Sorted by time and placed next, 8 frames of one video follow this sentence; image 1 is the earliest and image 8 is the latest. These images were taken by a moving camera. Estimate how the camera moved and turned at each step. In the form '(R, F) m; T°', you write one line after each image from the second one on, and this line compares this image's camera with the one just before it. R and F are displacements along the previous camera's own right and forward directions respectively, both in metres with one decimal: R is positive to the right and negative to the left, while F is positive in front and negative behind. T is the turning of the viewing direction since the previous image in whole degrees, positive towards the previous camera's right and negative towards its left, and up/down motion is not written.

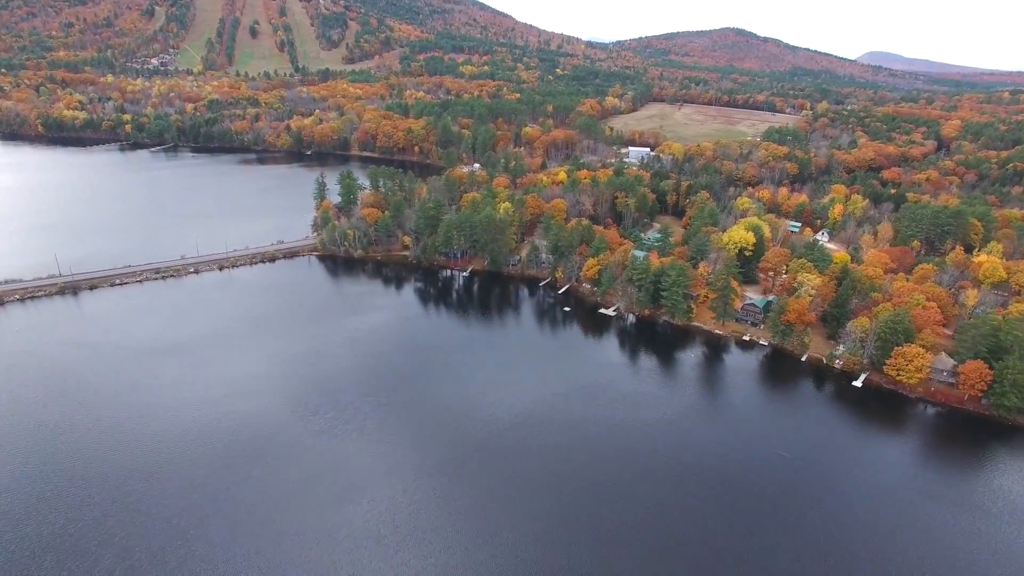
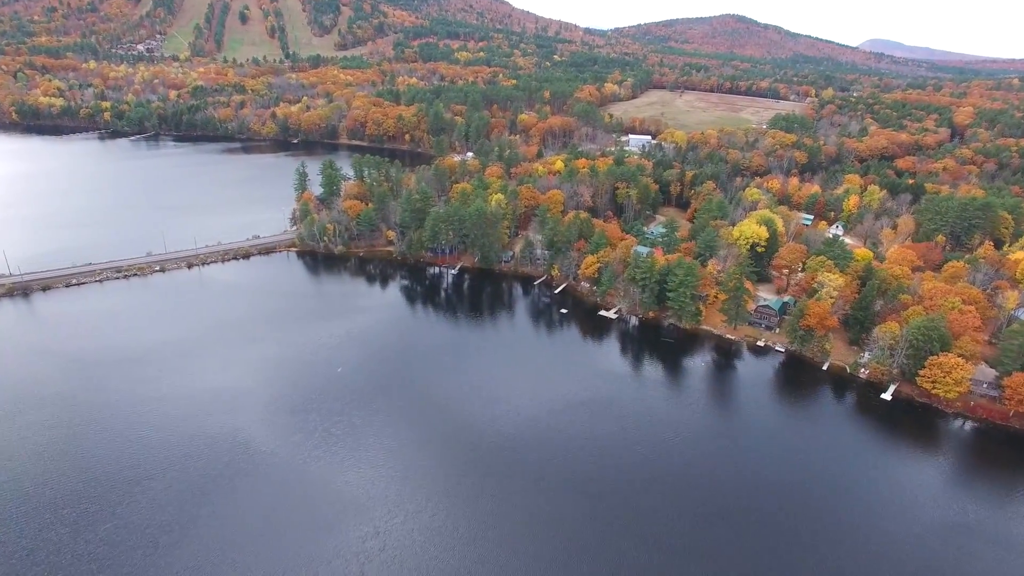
(+0.7, +6.5) m; 0°
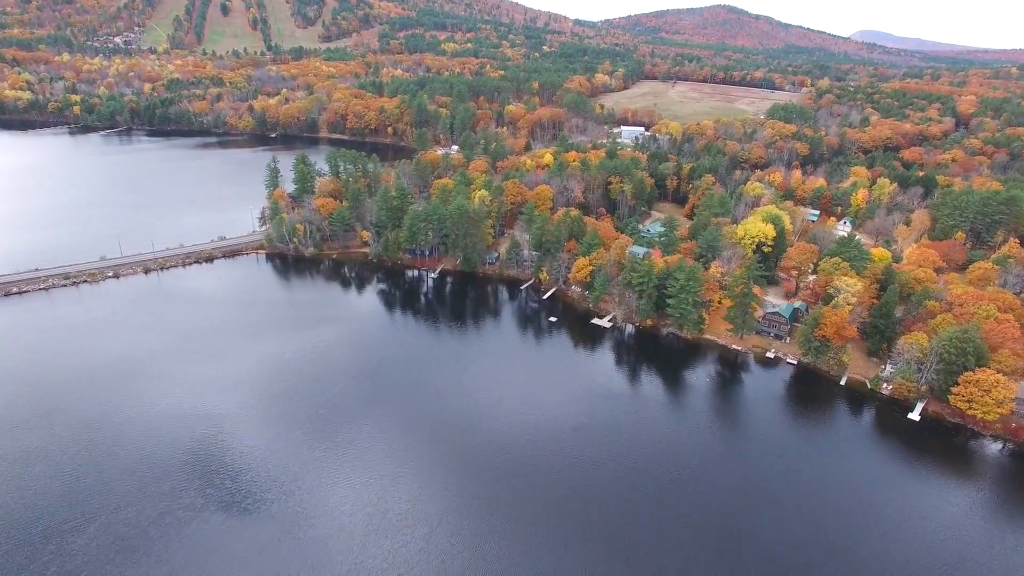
(+1.0, +6.6) m; +1°
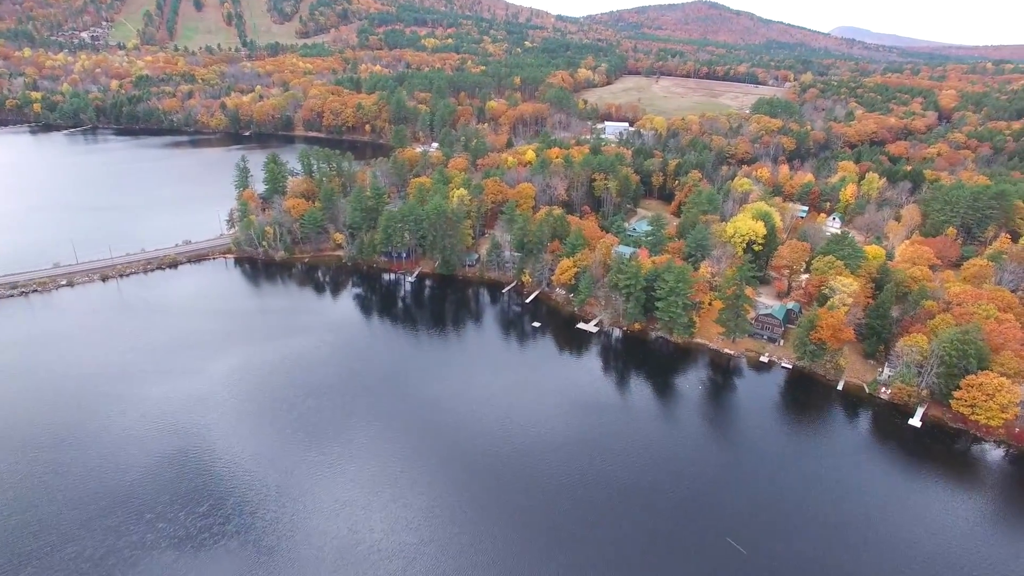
(+0.5, +3.3) m; +1°
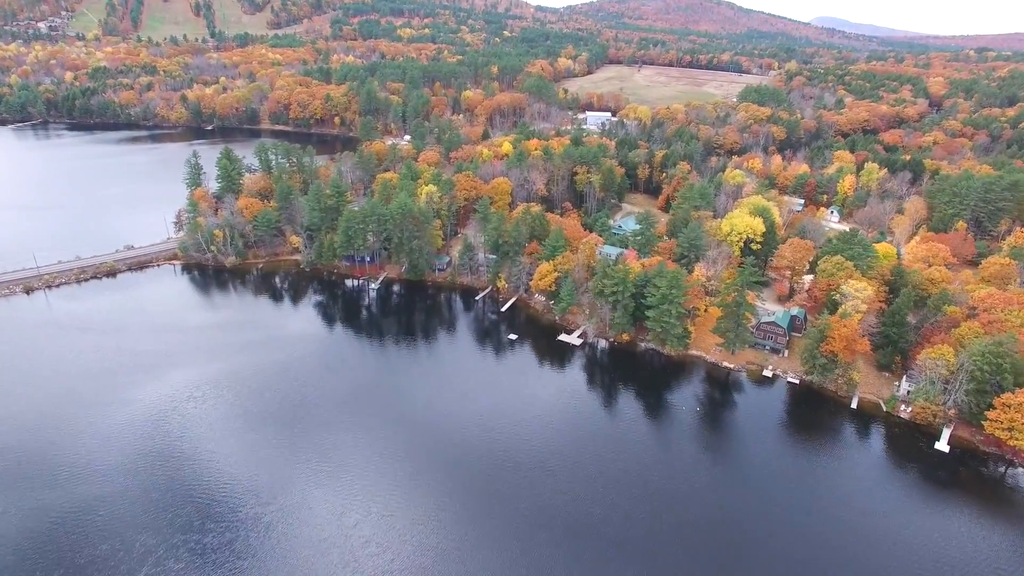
(+1.2, +6.7) m; +2°
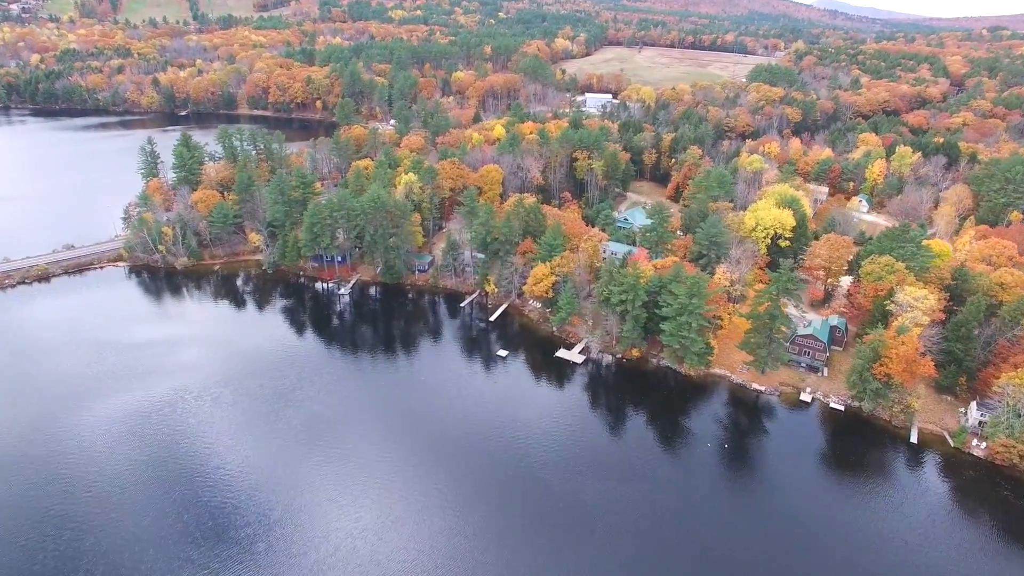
(+0.7, +8.3) m; 0°
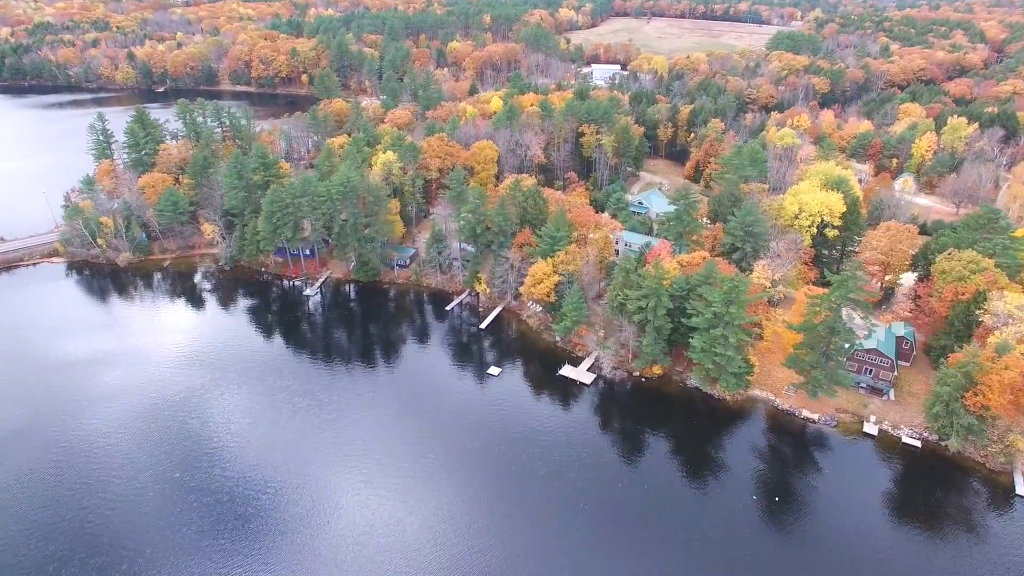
(+0.8, +8.4) m; 0°
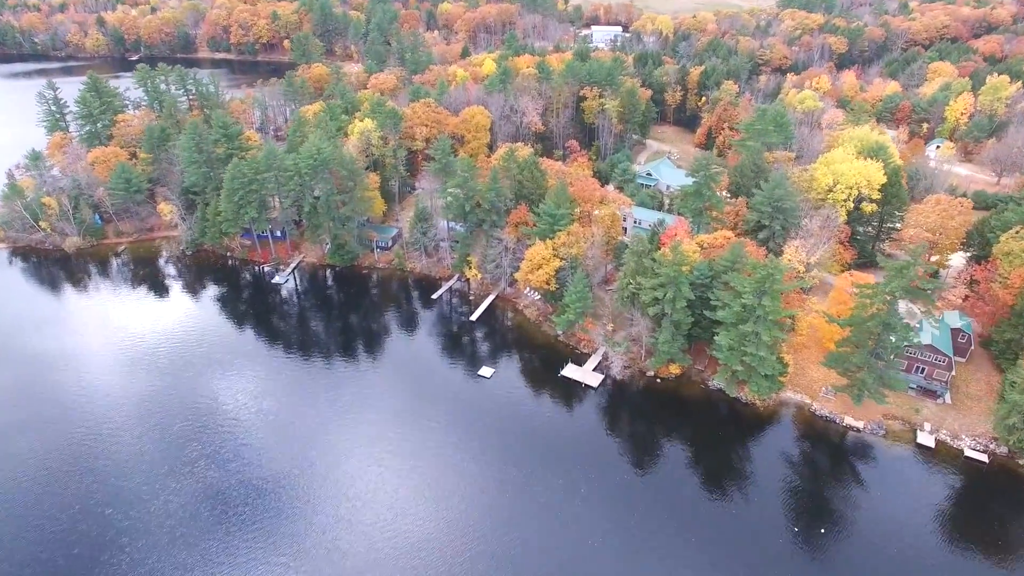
(+0.3, +5.3) m; 0°
